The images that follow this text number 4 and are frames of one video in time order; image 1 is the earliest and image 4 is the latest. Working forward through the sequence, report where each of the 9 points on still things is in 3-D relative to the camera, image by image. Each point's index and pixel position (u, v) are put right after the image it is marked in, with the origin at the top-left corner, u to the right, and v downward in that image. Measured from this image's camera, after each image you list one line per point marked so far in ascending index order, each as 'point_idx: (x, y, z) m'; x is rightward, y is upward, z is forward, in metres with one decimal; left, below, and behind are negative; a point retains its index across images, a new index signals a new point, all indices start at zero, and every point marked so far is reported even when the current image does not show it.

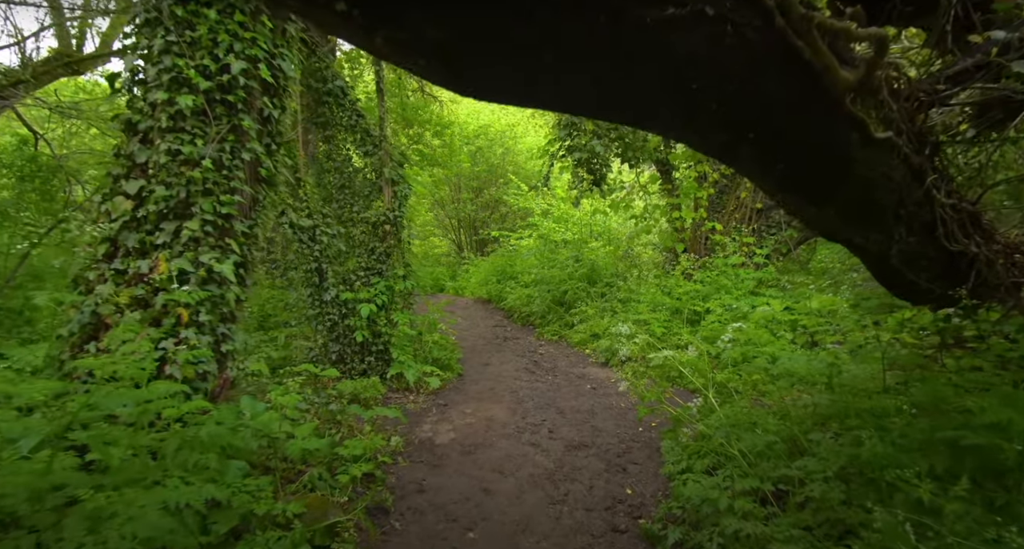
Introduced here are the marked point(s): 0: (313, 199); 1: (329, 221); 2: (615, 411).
0: (-2.4, +0.9, +6.3) m
1: (-2.2, +0.7, +6.5) m
2: (+1.2, -1.6, +6.0) m
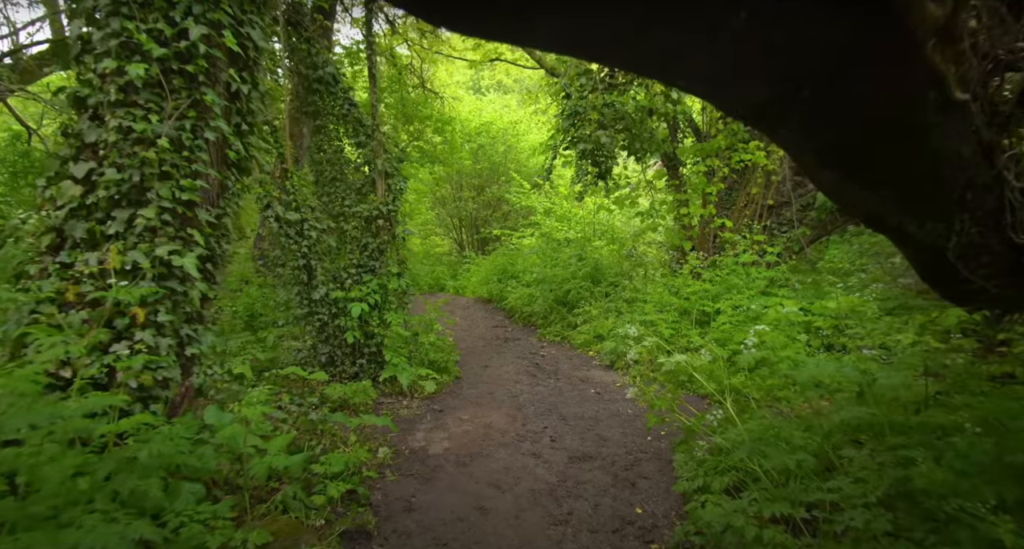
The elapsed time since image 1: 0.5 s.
0: (-2.4, +0.9, +6.0) m
1: (-2.2, +0.7, +6.2) m
2: (+1.2, -1.5, +5.7) m
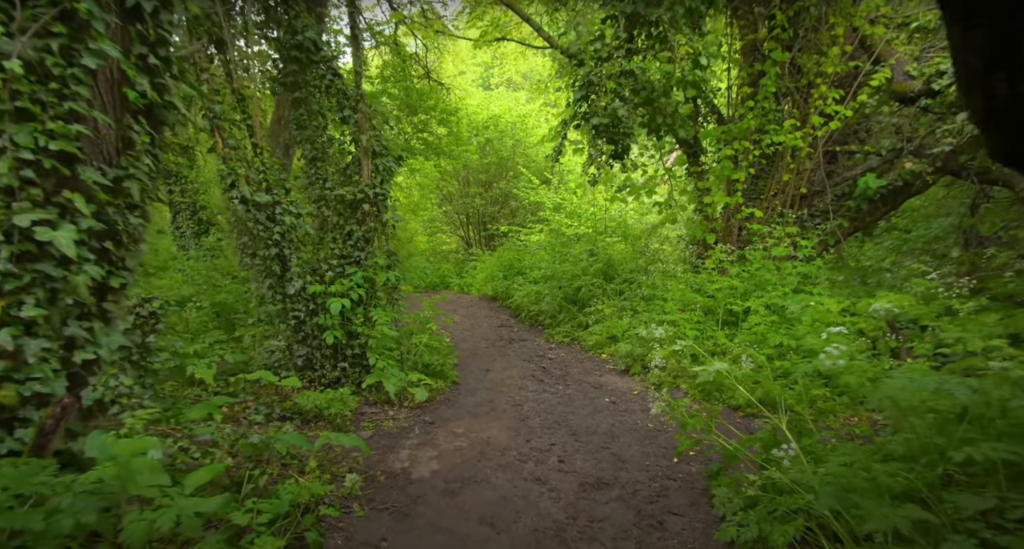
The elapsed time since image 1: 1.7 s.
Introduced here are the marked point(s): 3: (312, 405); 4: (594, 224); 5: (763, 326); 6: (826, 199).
0: (-2.3, +1.0, +5.2) m
1: (-2.2, +0.8, +5.4) m
2: (+1.2, -1.5, +4.9) m
3: (-1.8, -1.2, +4.7) m
4: (+1.7, +1.1, +11.3) m
5: (+3.0, -0.6, +6.3) m
6: (+4.9, +1.2, +8.4) m
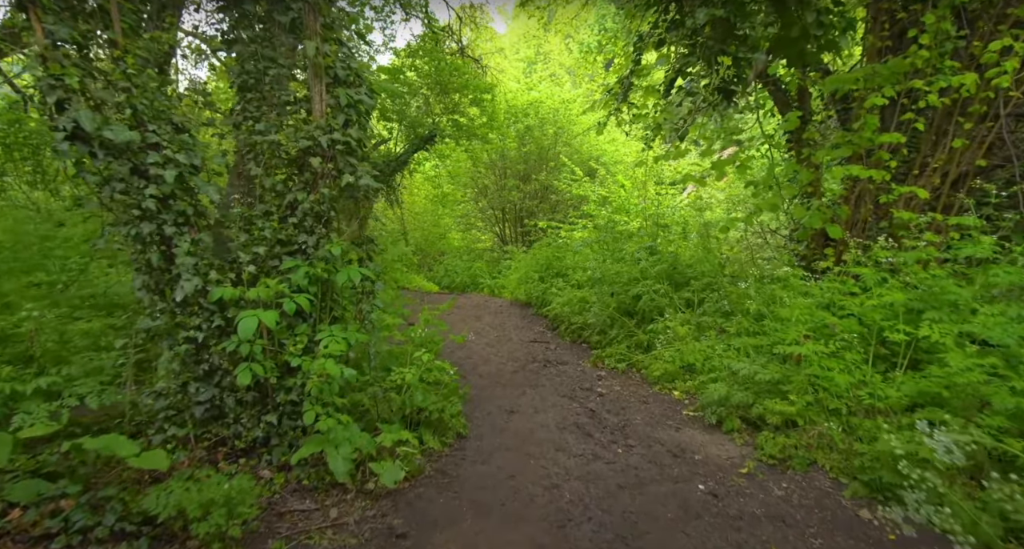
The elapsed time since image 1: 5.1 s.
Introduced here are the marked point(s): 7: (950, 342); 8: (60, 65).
0: (-2.1, +1.1, +3.1) m
1: (-2.0, +0.8, +3.3) m
2: (+1.3, -1.5, +2.5) m
3: (-1.6, -1.1, +2.6) m
4: (+2.4, +1.0, +8.9) m
5: (+3.2, -0.7, +3.8) m
6: (+5.4, +1.1, +5.7) m
7: (+3.4, -0.5, +4.1) m
8: (-2.4, +1.1, +2.8) m
